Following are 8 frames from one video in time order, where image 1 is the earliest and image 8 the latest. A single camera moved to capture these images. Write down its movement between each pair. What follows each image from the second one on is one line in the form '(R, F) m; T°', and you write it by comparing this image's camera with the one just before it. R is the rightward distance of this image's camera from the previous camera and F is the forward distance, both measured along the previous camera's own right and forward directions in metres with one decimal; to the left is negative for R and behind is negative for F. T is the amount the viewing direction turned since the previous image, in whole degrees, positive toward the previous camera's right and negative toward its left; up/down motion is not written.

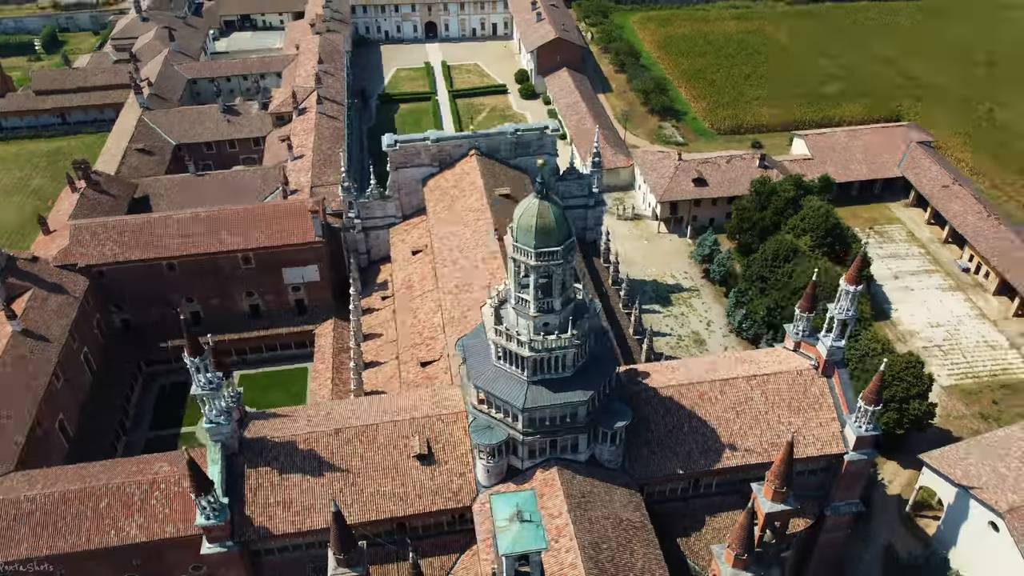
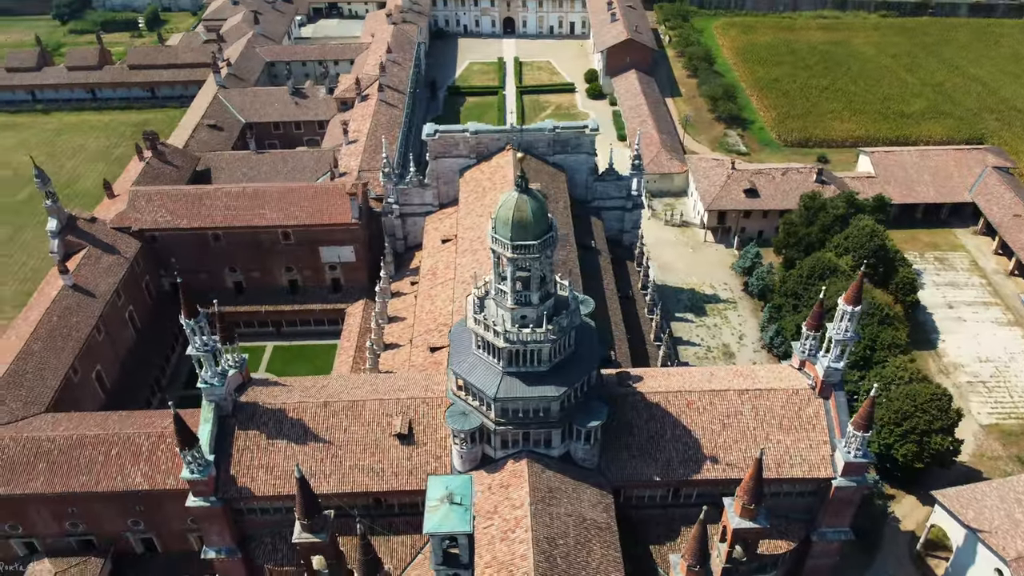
(+4.7, -0.2) m; -6°
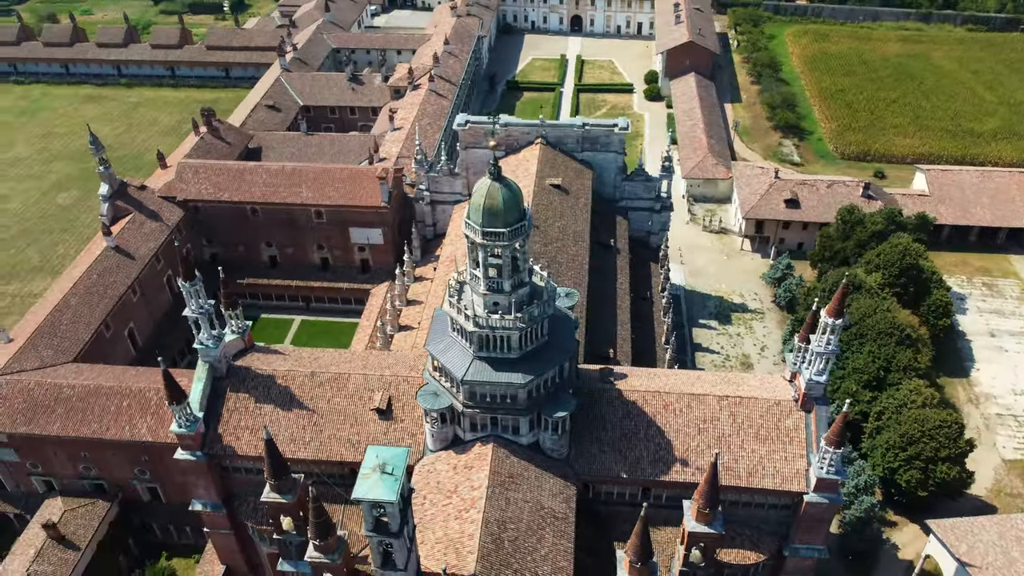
(+4.7, -0.4) m; -6°
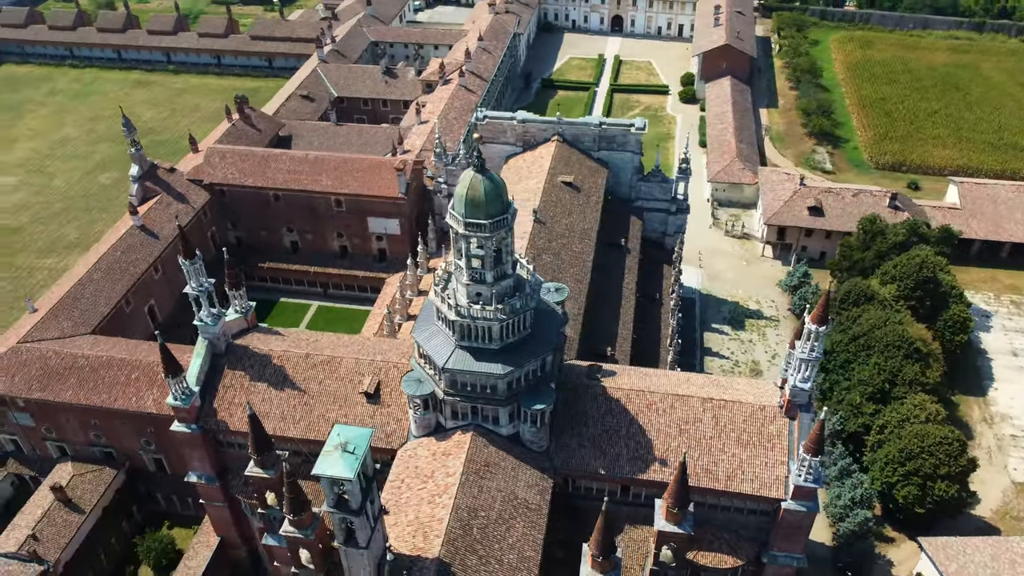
(+3.0, -0.4) m; -3°
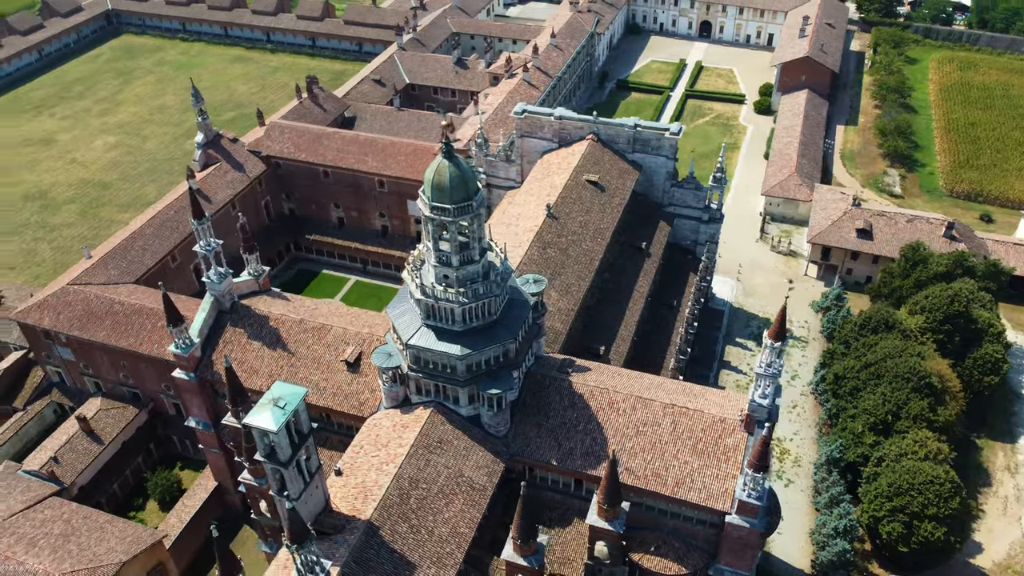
(+6.5, -0.7) m; -7°
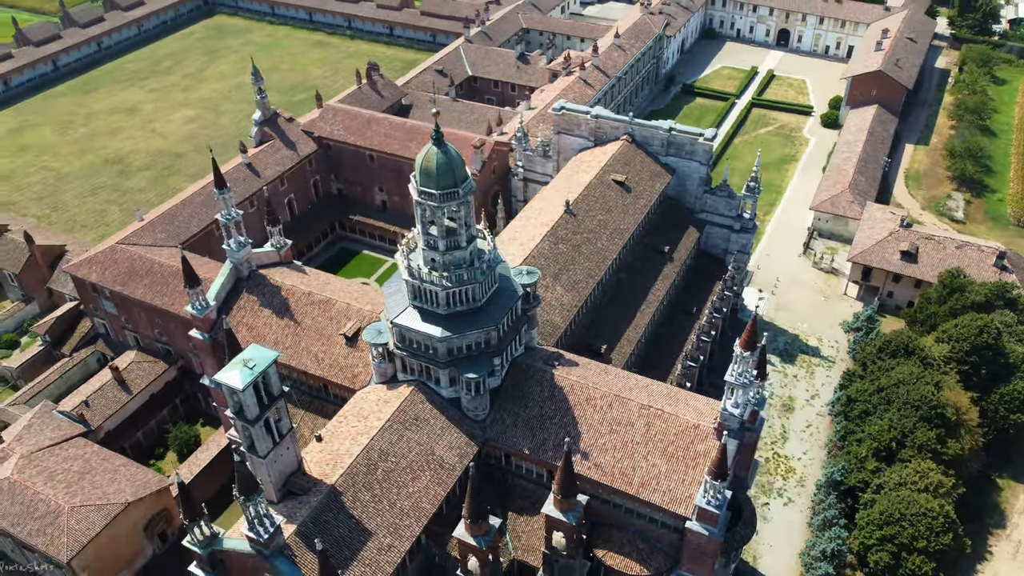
(+4.9, -0.6) m; -6°
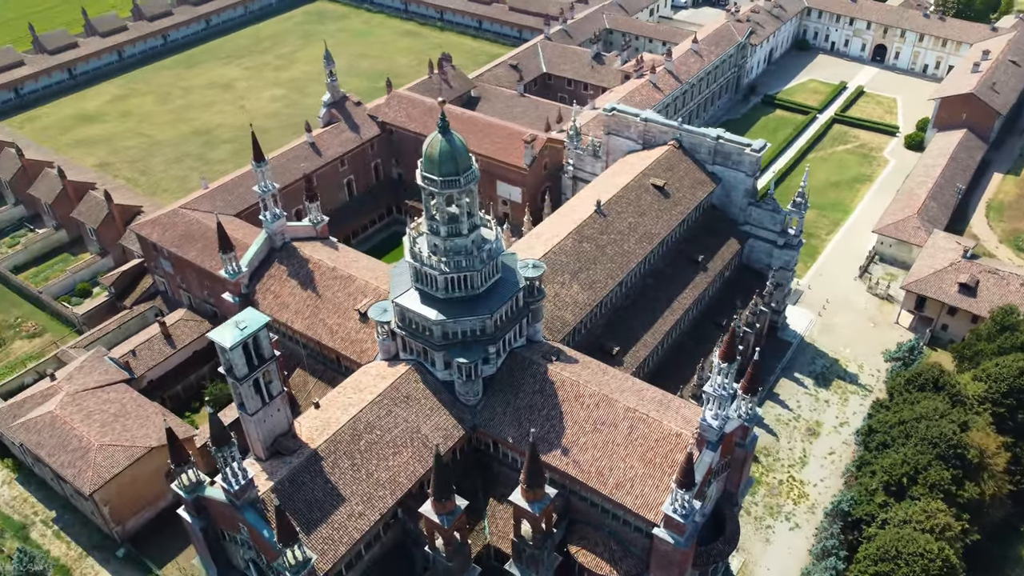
(+4.9, -0.4) m; -7°
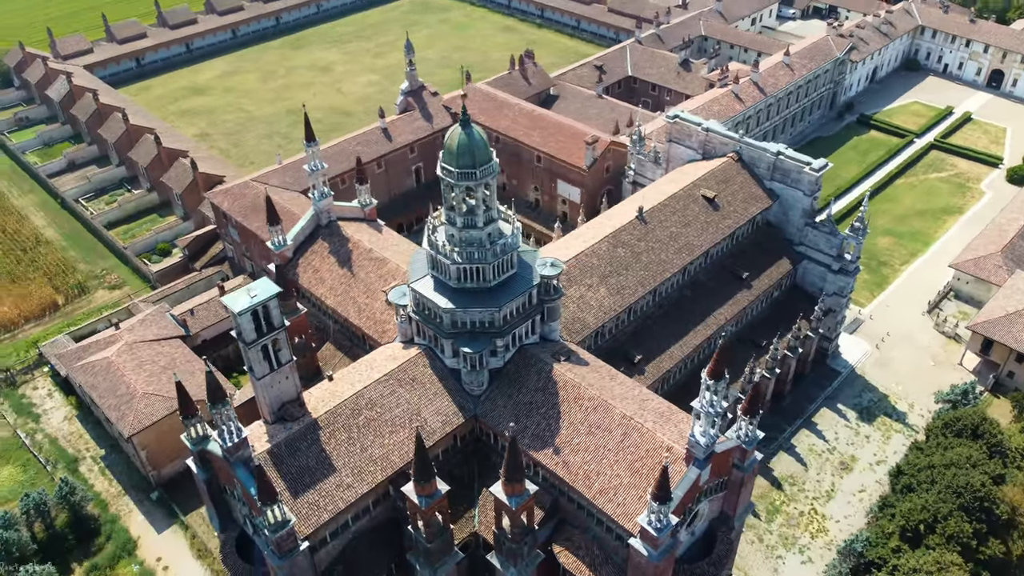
(+4.7, -0.2) m; -7°
